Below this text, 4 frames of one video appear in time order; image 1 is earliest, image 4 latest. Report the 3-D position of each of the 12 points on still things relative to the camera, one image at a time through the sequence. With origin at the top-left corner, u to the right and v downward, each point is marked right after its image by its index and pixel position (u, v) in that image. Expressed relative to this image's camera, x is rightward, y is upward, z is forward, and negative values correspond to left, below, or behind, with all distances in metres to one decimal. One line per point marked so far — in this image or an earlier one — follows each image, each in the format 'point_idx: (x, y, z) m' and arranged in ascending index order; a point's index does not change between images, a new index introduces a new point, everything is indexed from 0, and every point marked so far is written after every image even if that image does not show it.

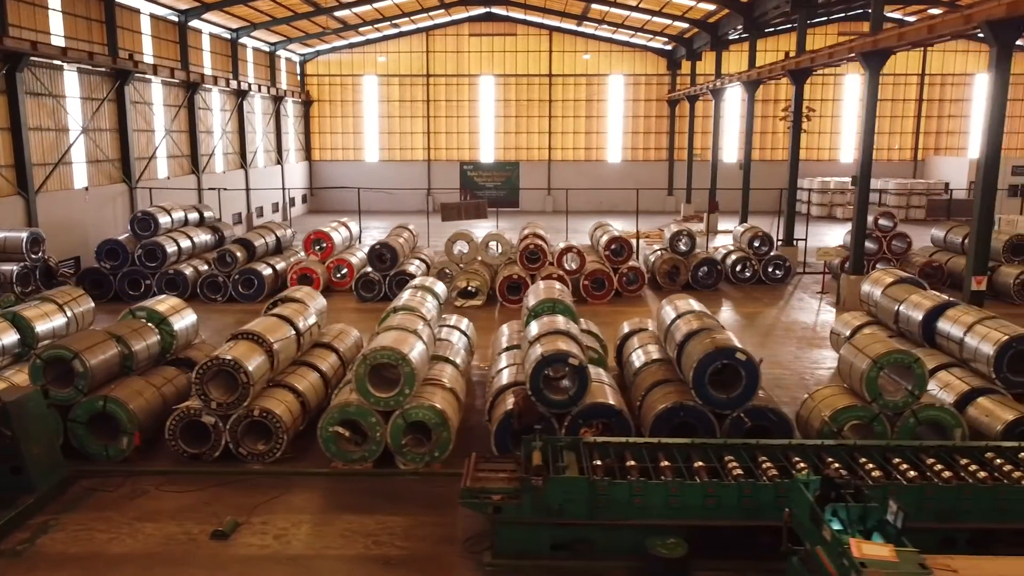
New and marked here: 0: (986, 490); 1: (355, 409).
0: (+3.9, -1.7, +7.3) m
1: (-1.7, -1.3, +9.5) m
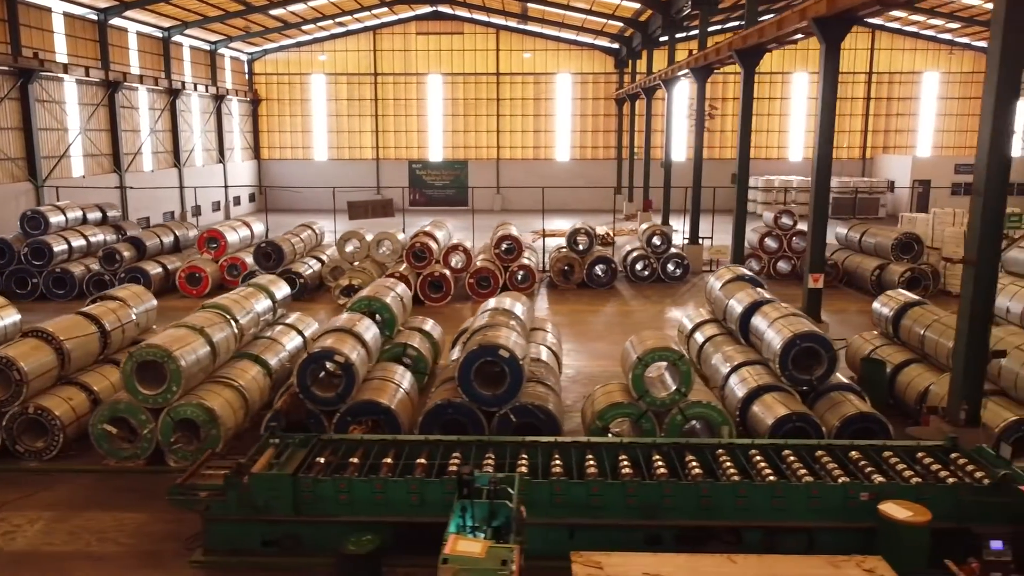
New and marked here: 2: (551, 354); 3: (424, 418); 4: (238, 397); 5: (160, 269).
0: (+1.4, -1.7, +7.3) m
1: (-4.2, -1.3, +9.5) m
2: (+0.6, -0.9, +11.7) m
3: (-1.0, -1.4, +9.5) m
4: (-3.2, -1.2, +10.1) m
5: (-7.9, +0.4, +19.8) m
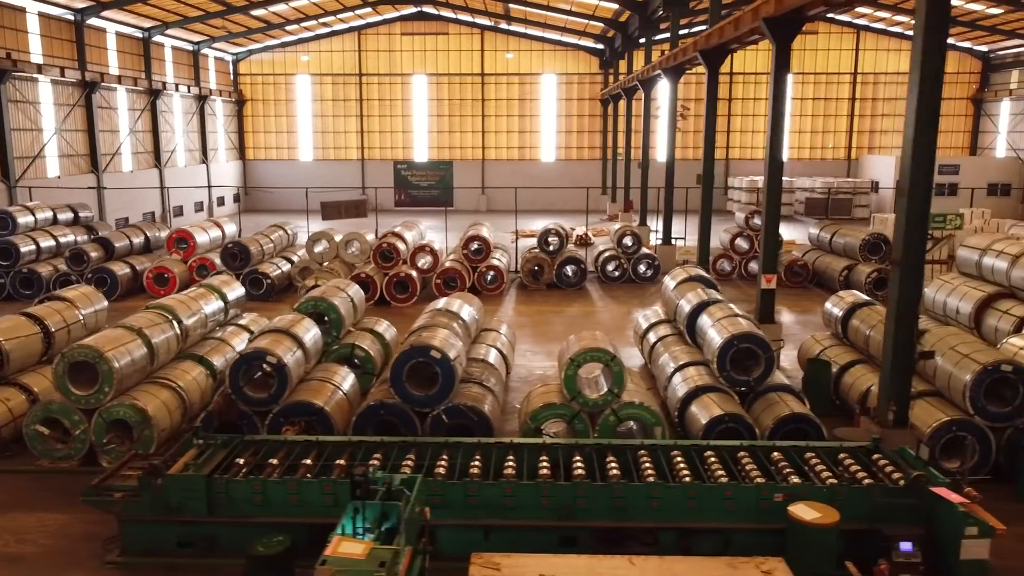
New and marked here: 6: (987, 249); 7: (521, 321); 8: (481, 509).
0: (+0.7, -1.7, +7.3) m
1: (-4.9, -1.3, +9.5) m
2: (-0.1, -1.0, +11.7) m
3: (-1.7, -1.4, +9.5) m
4: (-3.9, -1.3, +10.1) m
5: (-8.7, +0.4, +19.8) m
6: (+6.9, +0.6, +12.7) m
7: (+0.2, -0.7, +17.5) m
8: (-0.3, -1.9, +7.4) m
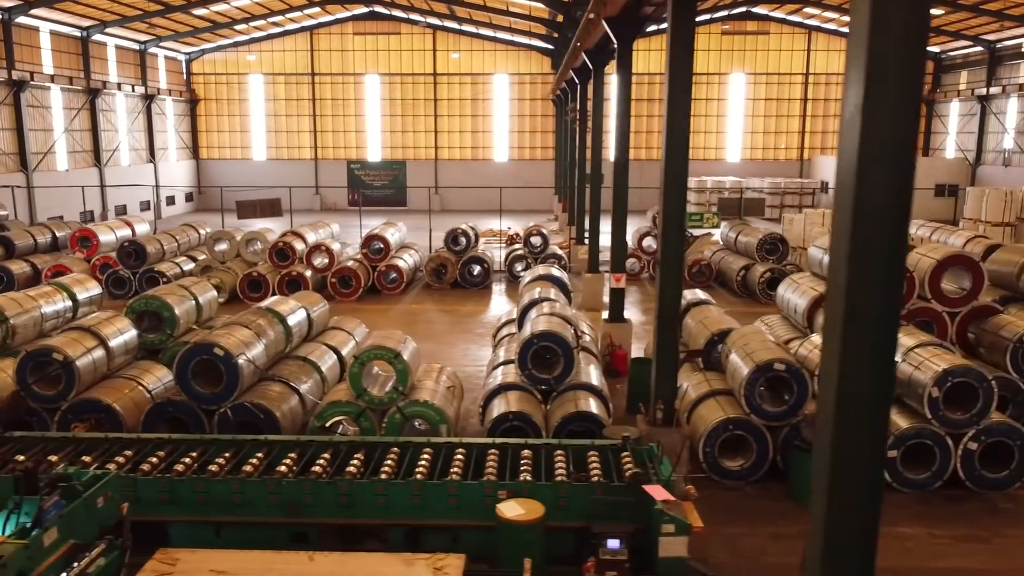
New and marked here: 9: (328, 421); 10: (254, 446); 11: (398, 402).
0: (-1.6, -1.6, +7.4) m
1: (-7.2, -1.3, +9.5) m
2: (-2.4, -0.9, +11.7) m
3: (-4.0, -1.4, +9.6) m
4: (-6.2, -1.2, +10.1) m
5: (-10.9, +0.5, +19.8) m
6: (+4.6, +0.6, +12.8) m
7: (-2.1, -0.7, +17.6) m
8: (-2.6, -1.8, +7.4) m
9: (-2.0, -1.4, +9.4) m
10: (-2.4, -1.5, +8.2) m
11: (-1.2, -1.2, +9.5) m
